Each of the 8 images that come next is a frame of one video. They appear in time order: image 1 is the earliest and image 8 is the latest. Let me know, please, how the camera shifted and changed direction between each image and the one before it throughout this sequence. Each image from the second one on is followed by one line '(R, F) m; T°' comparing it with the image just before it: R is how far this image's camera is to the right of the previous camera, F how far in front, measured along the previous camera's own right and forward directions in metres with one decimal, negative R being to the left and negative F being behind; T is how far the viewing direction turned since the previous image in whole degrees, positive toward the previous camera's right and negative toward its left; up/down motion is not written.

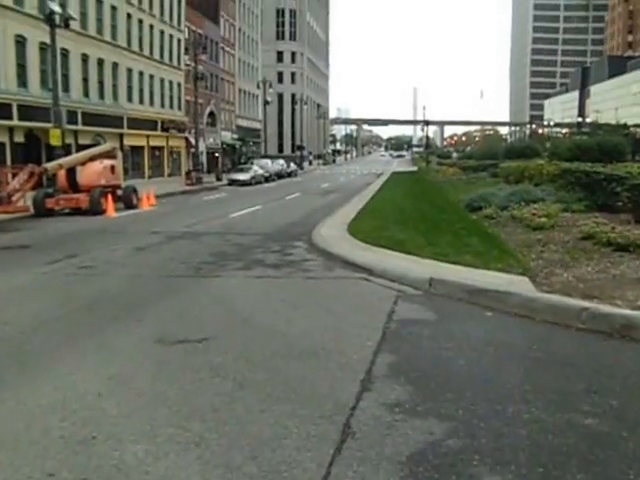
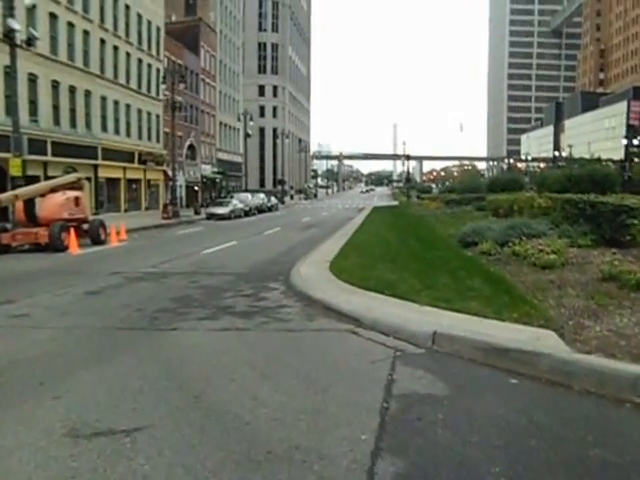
(0.0, +2.3) m; +1°
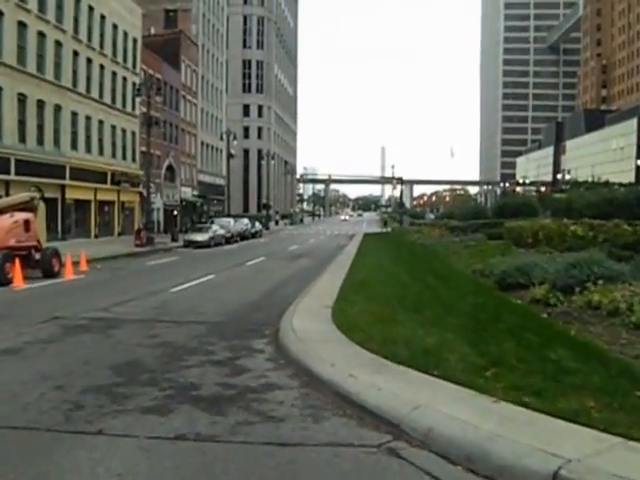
(-0.2, +4.4) m; +1°
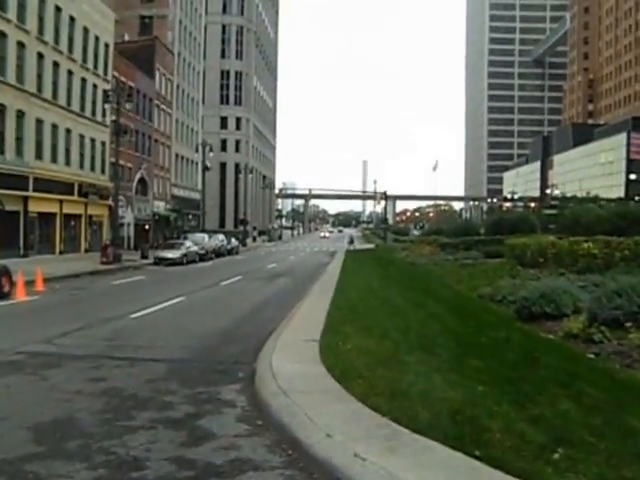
(-0.1, +2.5) m; +1°
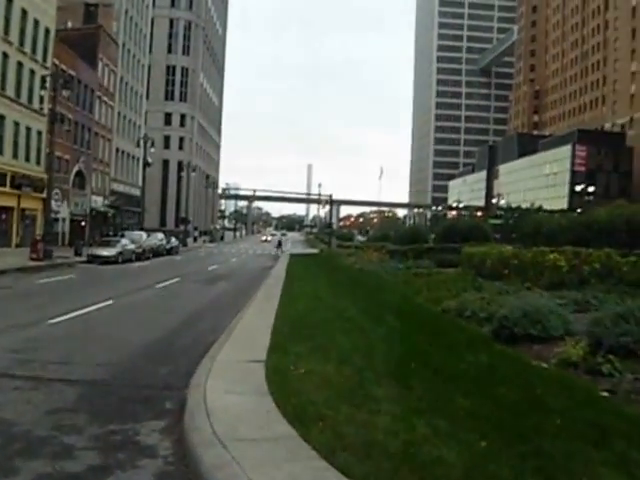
(-0.1, +2.0) m; +2°
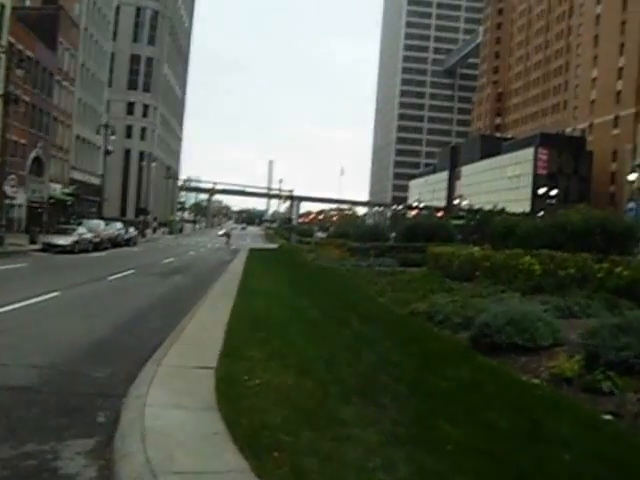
(0.0, +1.1) m; +2°
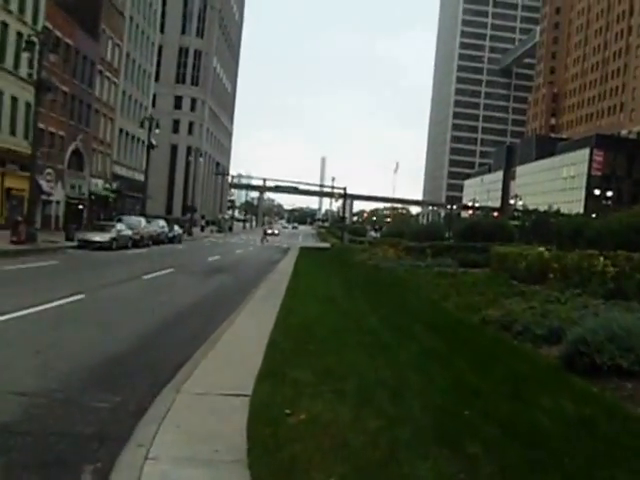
(-0.1, +1.8) m; -2°
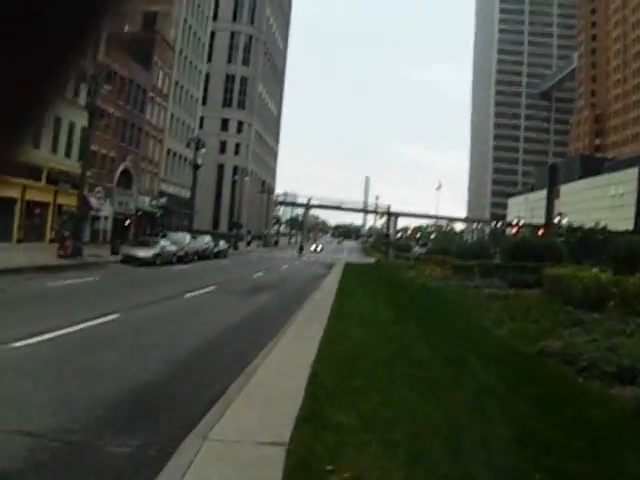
(0.0, +0.9) m; -2°
